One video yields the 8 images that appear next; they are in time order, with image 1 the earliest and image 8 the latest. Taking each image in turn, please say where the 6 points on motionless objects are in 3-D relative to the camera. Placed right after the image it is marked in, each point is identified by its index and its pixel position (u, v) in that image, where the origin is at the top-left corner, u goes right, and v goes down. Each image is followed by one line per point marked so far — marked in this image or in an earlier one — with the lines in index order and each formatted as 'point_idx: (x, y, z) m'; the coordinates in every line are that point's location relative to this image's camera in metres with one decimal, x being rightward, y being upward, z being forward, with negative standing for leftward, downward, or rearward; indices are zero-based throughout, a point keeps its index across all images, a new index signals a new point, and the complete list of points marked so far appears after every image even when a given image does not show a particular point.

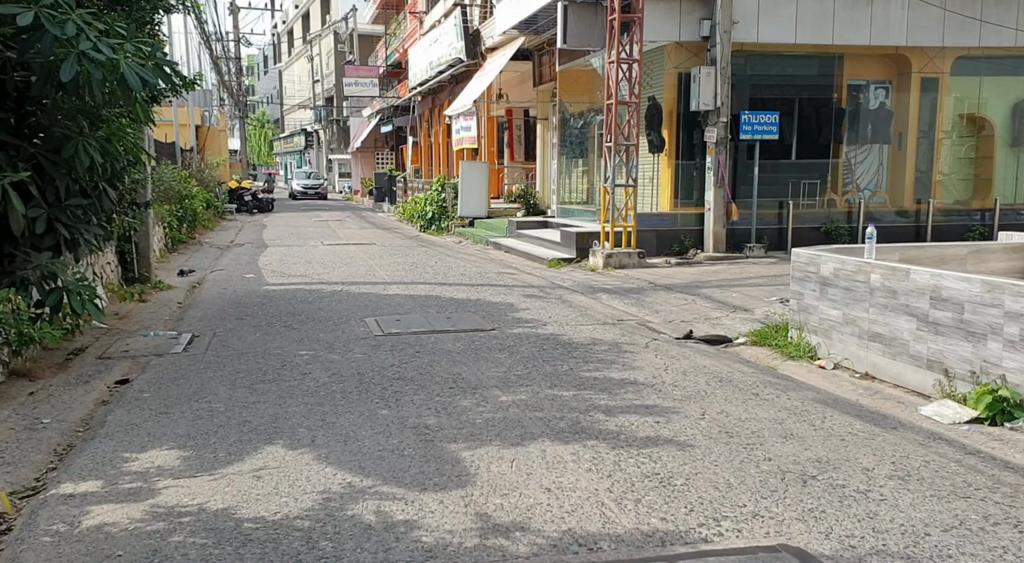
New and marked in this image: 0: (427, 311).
0: (-0.9, -0.3, +9.8) m
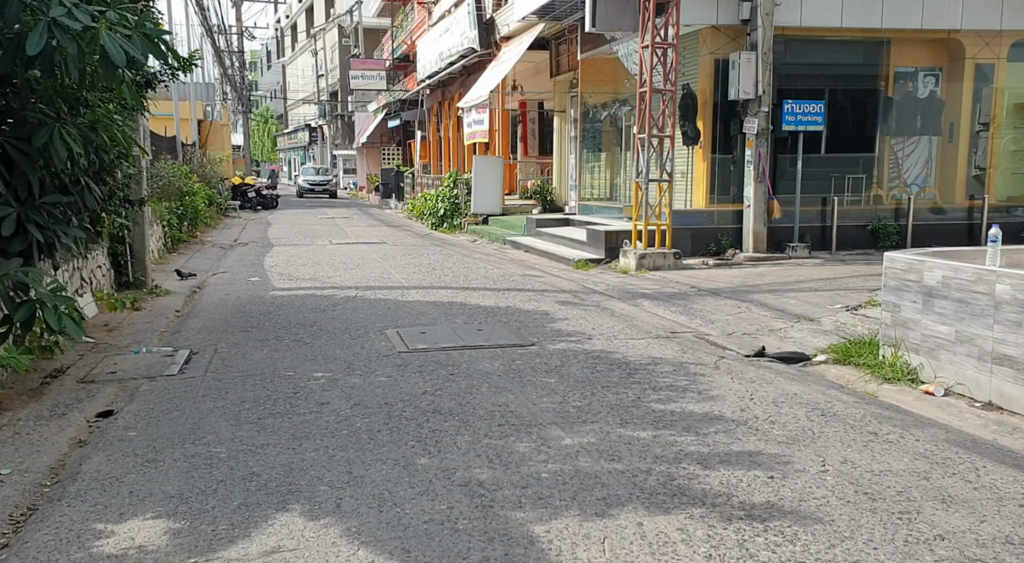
0: (-0.5, -0.4, +8.8) m
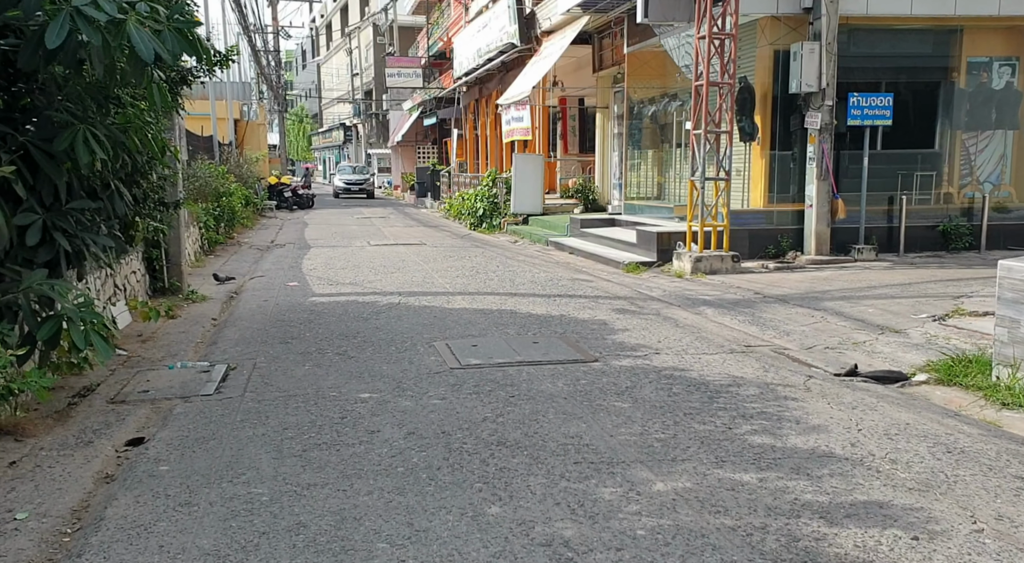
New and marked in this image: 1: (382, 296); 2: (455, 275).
0: (-0.1, -0.4, +8.2) m
1: (-1.5, -0.2, +10.7) m
2: (-0.7, +0.1, +12.8) m
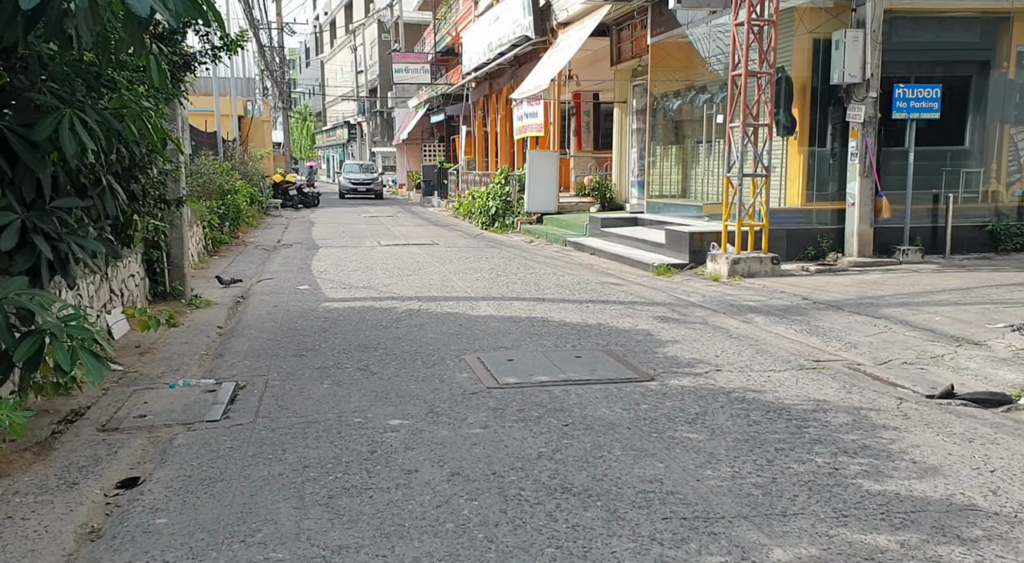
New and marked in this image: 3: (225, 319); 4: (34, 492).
0: (+0.2, -0.5, +7.4) m
1: (-1.2, -0.2, +10.0) m
2: (-0.4, +0.1, +12.0) m
3: (-2.7, -0.4, +9.1) m
4: (-2.1, -0.9, +4.2) m
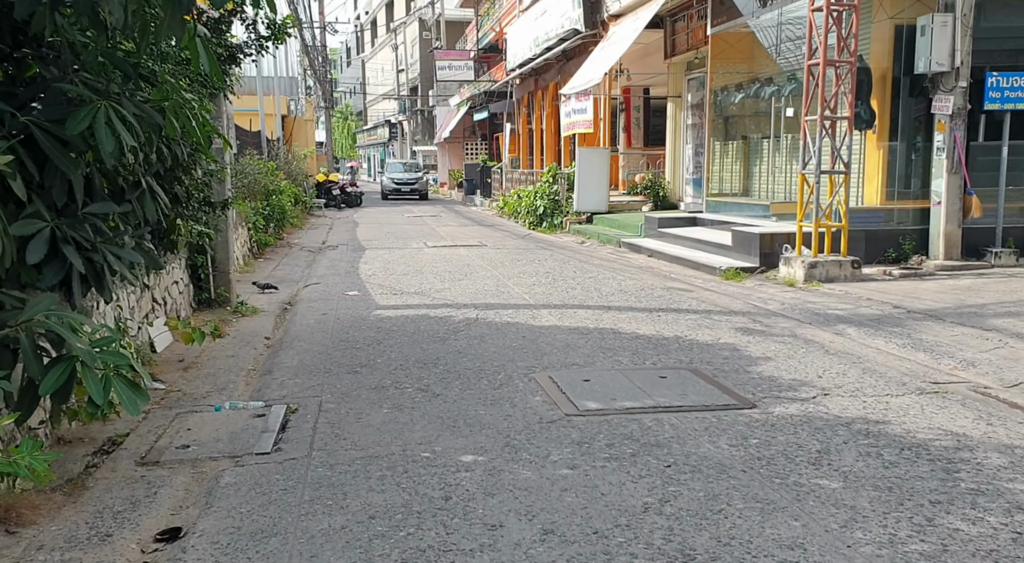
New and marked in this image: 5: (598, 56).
0: (+0.7, -0.5, +6.8) m
1: (-0.5, -0.3, +9.3) m
2: (+0.3, 0.0, +11.4) m
3: (-2.1, -0.4, +8.6) m
4: (-1.7, -1.0, +3.6) m
5: (+1.8, +4.5, +19.4) m
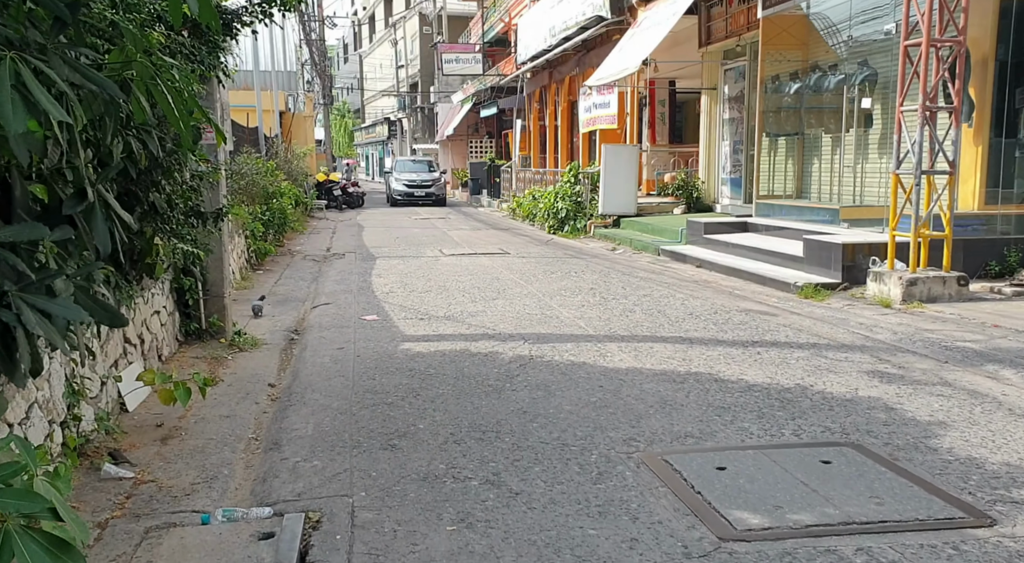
0: (+1.2, -0.8, +5.1) m
1: (-0.1, -0.5, +7.6) m
2: (+0.7, -0.2, +9.7) m
3: (-1.7, -0.6, +6.9) m
4: (-1.2, -1.2, +1.9) m
5: (+2.2, +4.4, +17.7) m
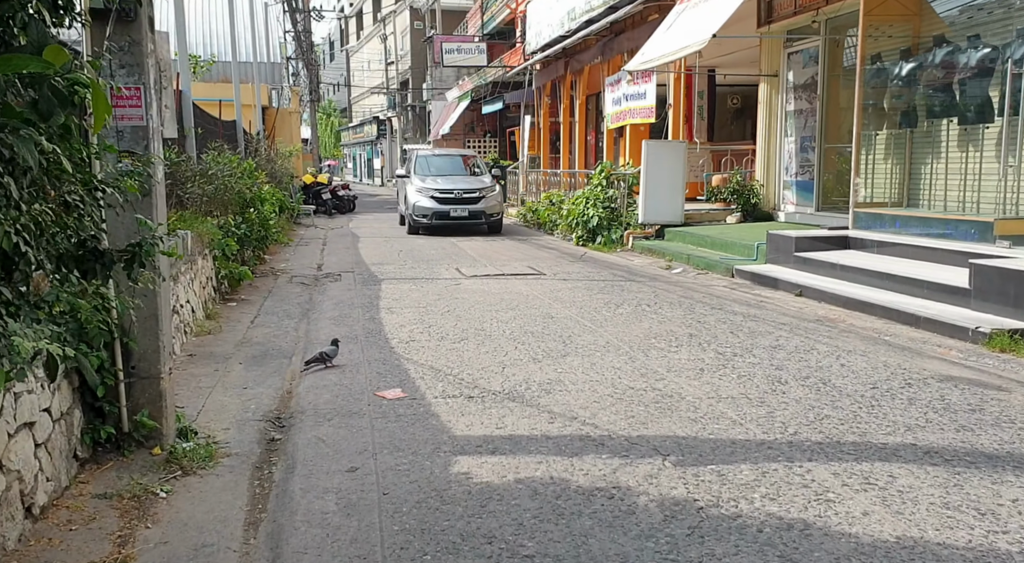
0: (+1.8, -1.1, +2.0) m
1: (+0.5, -0.8, +4.6) m
2: (+1.3, -0.6, +6.7) m
3: (-1.1, -1.0, +3.8) m
4: (-0.5, -1.6, -1.1) m
5: (+2.6, +4.0, +14.7) m
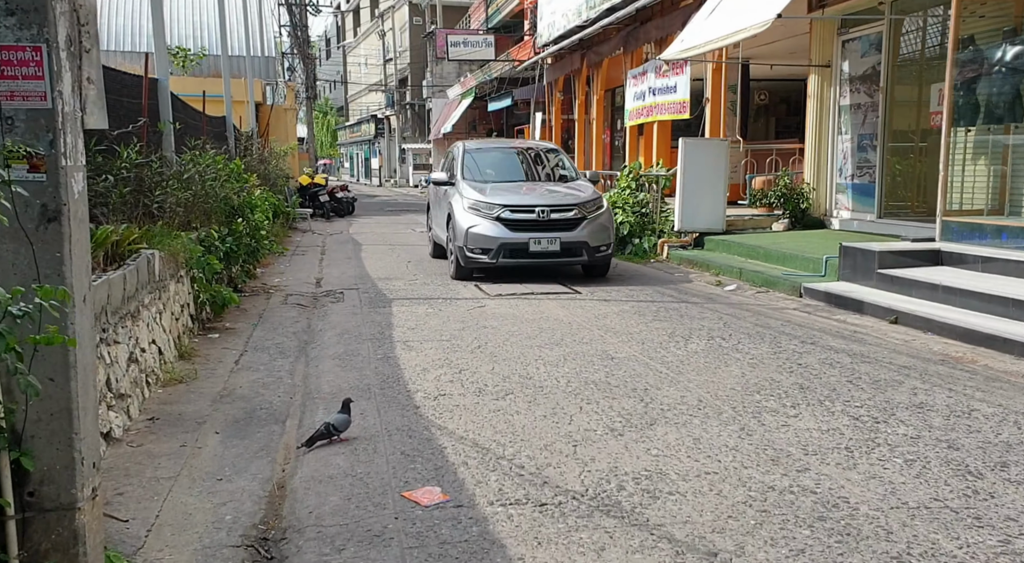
0: (+2.2, -1.3, +0.3) m
1: (+0.9, -1.1, +2.8) m
2: (+1.6, -0.8, +4.9) m
3: (-0.7, -1.2, +2.0) m
4: (-0.1, -1.8, -2.9) m
5: (+2.9, +3.8, +12.9) m
